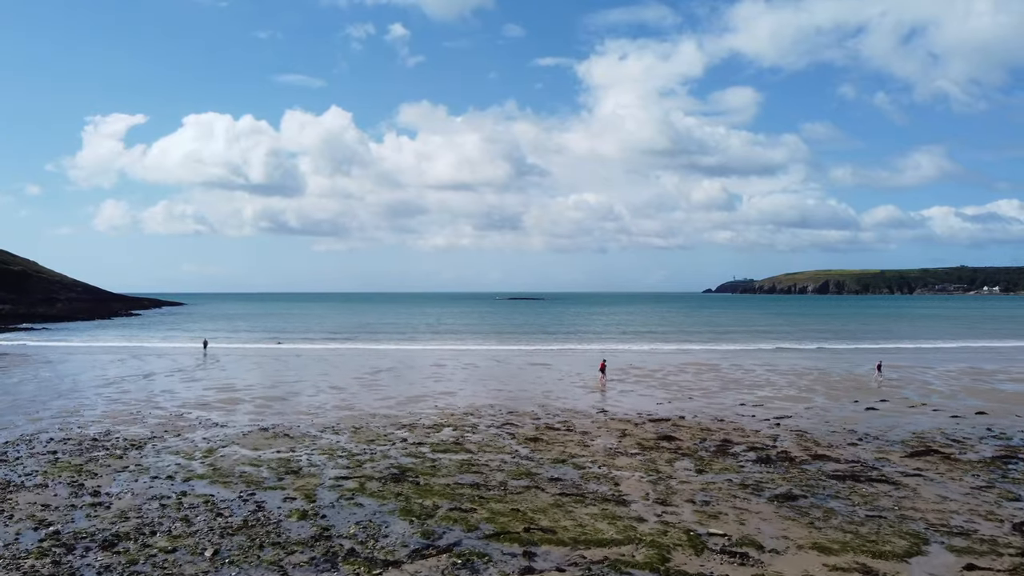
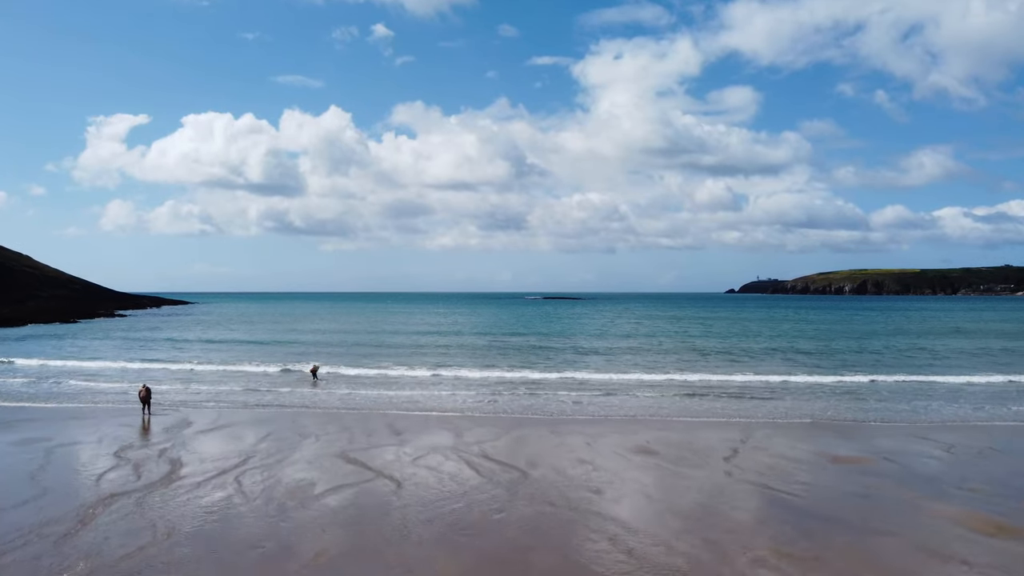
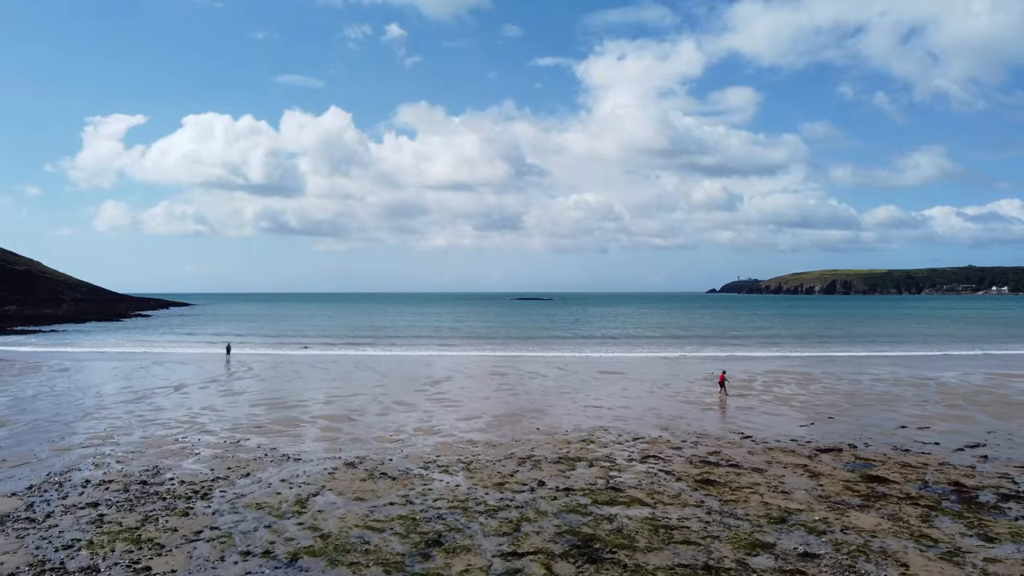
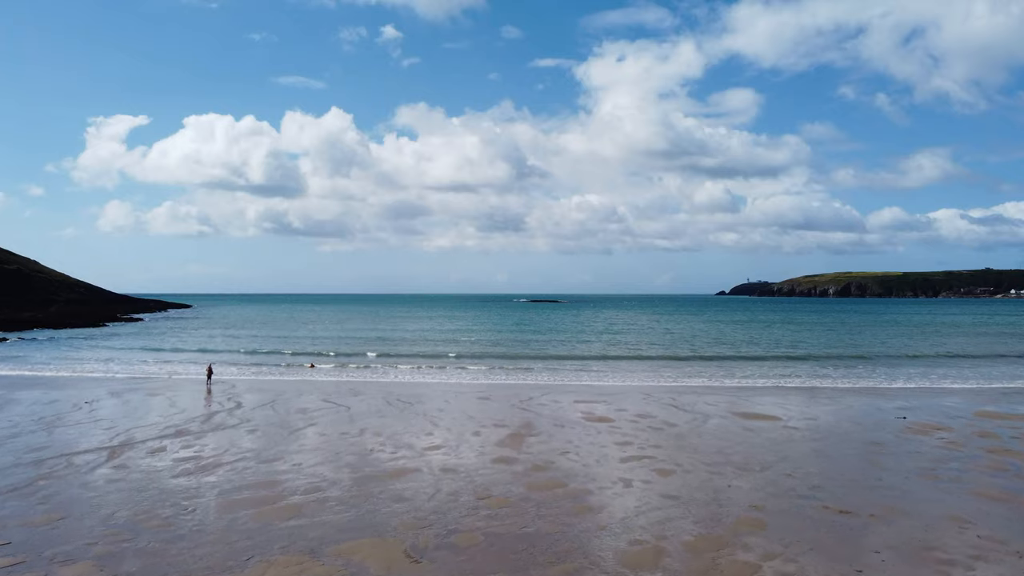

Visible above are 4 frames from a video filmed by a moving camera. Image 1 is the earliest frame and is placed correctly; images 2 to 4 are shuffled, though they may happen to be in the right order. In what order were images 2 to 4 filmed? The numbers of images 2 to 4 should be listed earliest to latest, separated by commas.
3, 4, 2
